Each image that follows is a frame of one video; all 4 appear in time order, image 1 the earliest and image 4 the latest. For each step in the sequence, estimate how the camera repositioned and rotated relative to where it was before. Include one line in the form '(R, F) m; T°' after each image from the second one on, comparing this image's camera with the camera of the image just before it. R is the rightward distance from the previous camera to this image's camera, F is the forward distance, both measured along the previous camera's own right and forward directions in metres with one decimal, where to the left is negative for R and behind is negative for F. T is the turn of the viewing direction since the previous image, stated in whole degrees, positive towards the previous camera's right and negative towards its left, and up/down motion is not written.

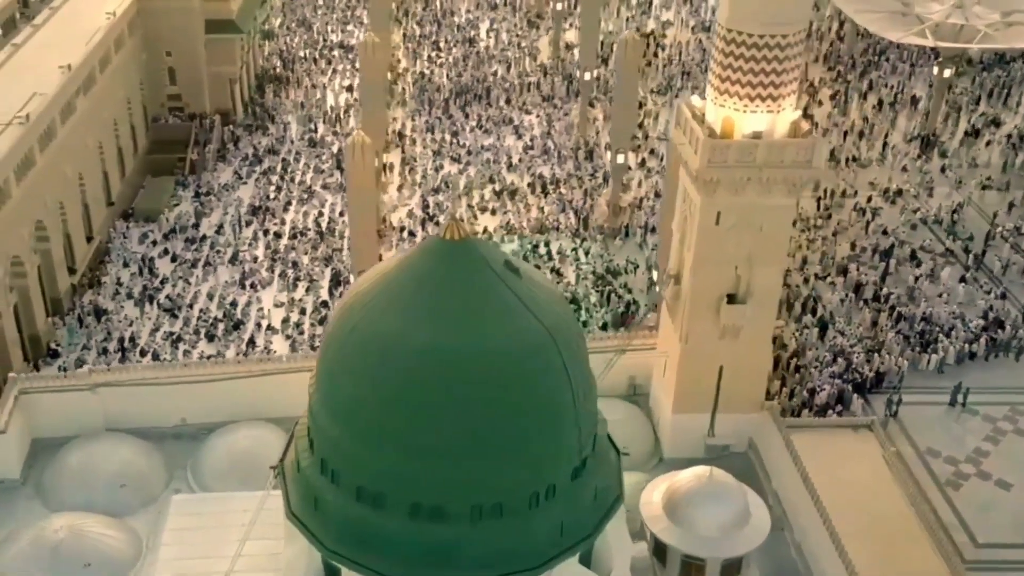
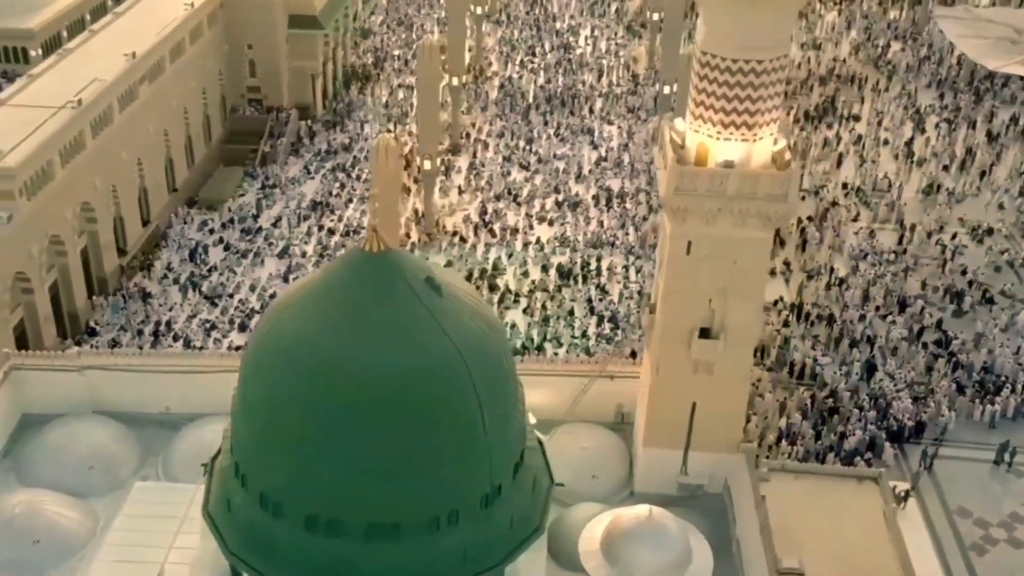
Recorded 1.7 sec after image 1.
(+2.0, +0.4) m; -8°
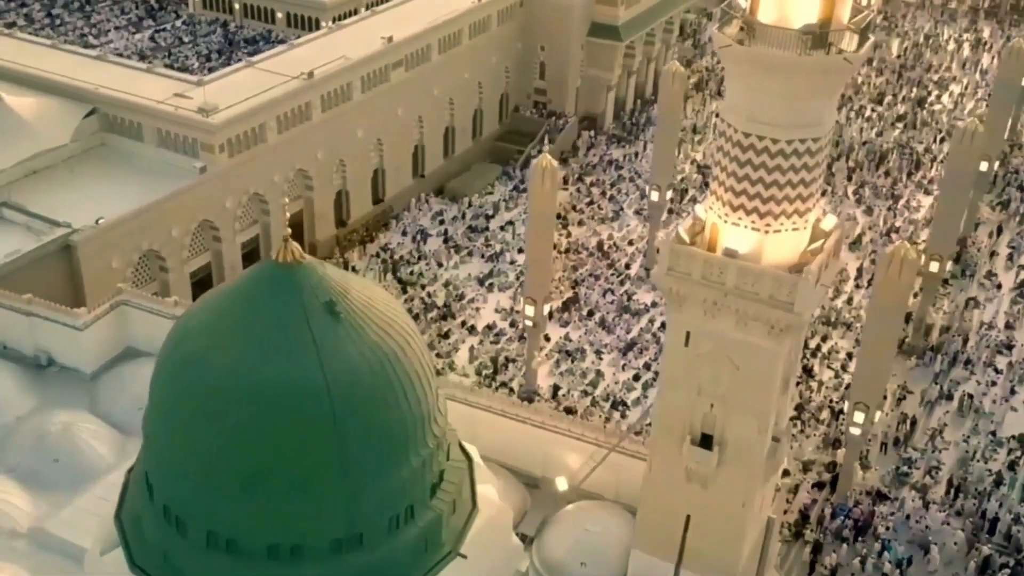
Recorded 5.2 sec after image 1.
(+4.0, +1.8) m; -22°
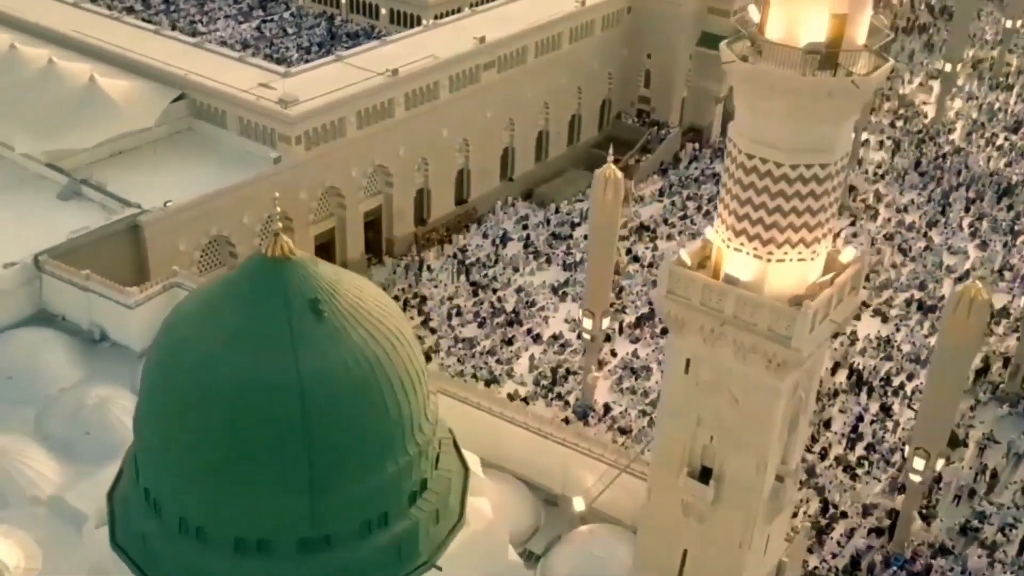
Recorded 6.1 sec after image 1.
(+1.3, +0.4) m; -7°
